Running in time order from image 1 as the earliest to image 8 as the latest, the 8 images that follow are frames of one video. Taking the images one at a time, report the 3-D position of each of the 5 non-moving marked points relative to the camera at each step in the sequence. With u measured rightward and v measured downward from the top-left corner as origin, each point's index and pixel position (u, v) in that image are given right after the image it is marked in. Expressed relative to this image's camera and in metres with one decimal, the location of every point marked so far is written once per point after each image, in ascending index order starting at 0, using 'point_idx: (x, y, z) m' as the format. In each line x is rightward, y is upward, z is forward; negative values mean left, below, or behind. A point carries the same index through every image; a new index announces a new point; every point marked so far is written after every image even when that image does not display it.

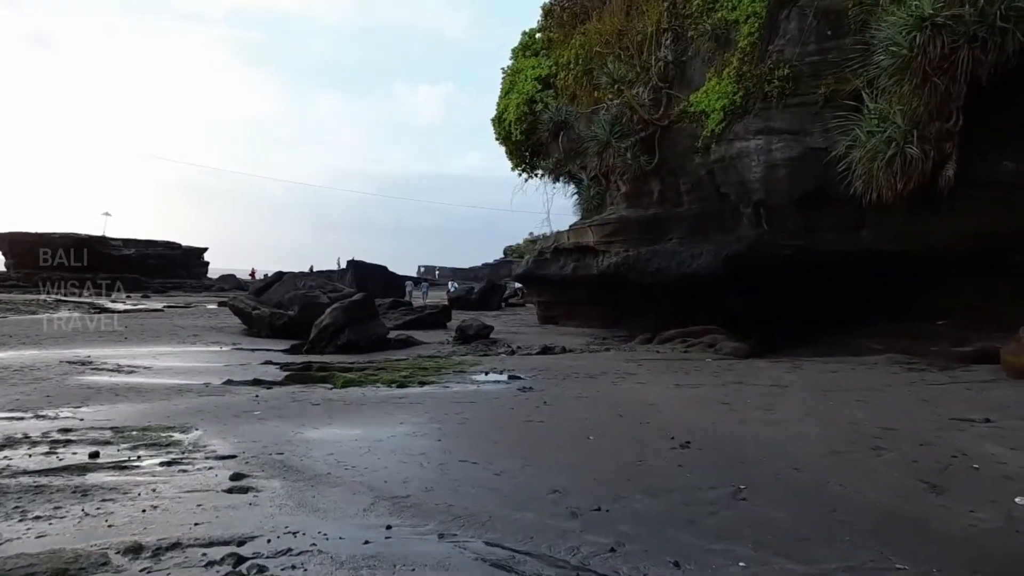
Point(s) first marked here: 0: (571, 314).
0: (+1.6, -0.8, +19.0) m
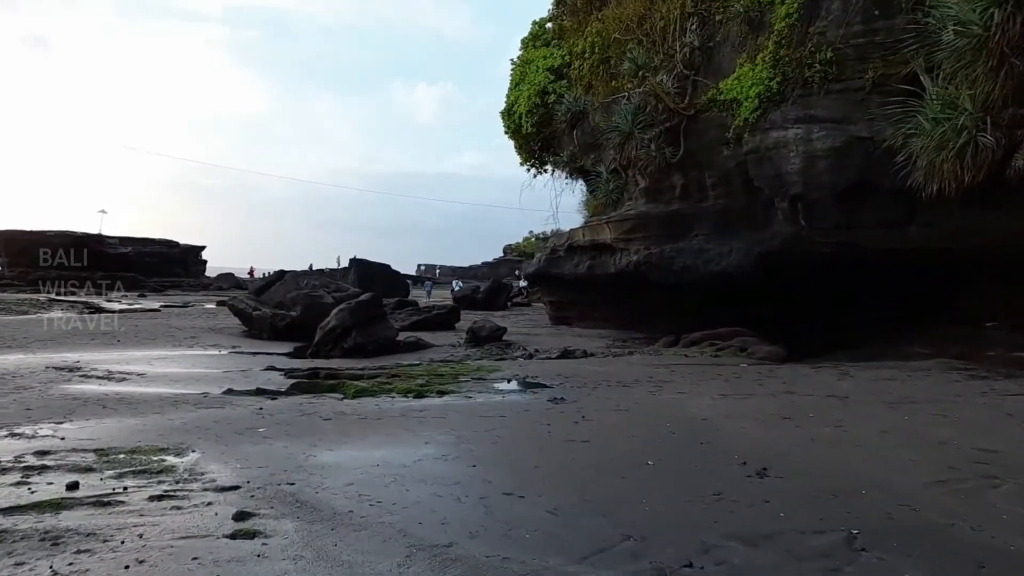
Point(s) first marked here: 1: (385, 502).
0: (+1.9, -0.7, +18.2) m
1: (-0.8, -1.3, +4.2) m
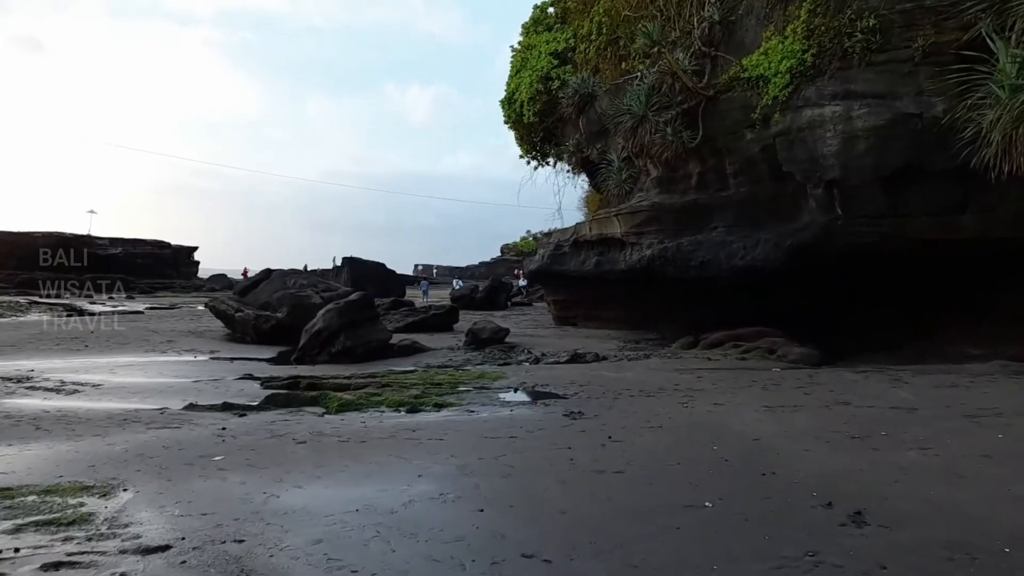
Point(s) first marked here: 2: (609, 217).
0: (+2.0, -0.7, +17.1) m
1: (-0.7, -1.3, +3.1) m
2: (+2.1, +1.6, +14.9) m
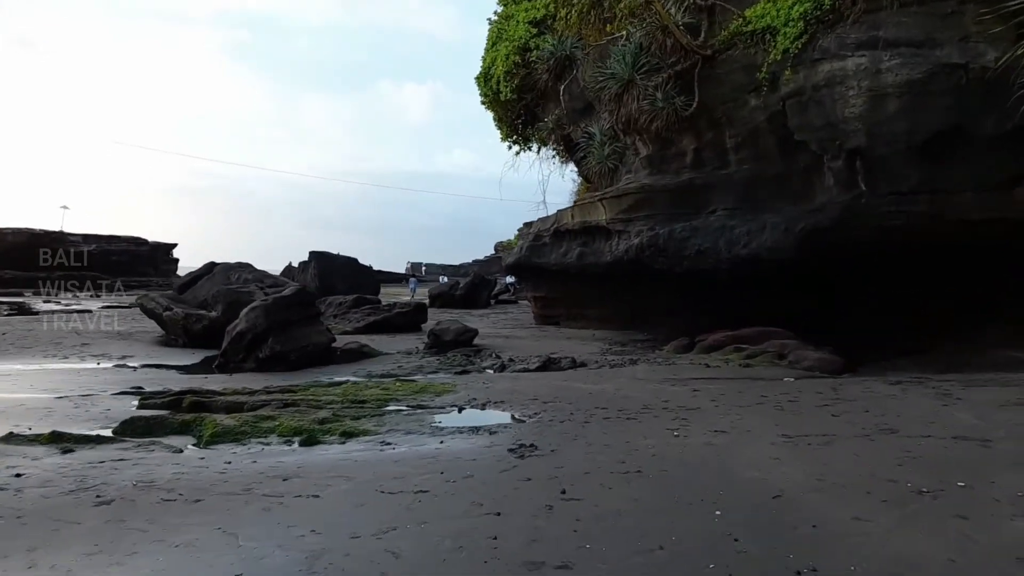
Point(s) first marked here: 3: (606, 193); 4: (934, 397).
0: (+1.4, -0.6, +15.3) m
1: (-1.2, -1.2, +1.4) m
2: (+1.6, +1.7, +13.2) m
3: (+1.8, +1.8, +12.7) m
4: (+4.0, -1.0, +6.4) m
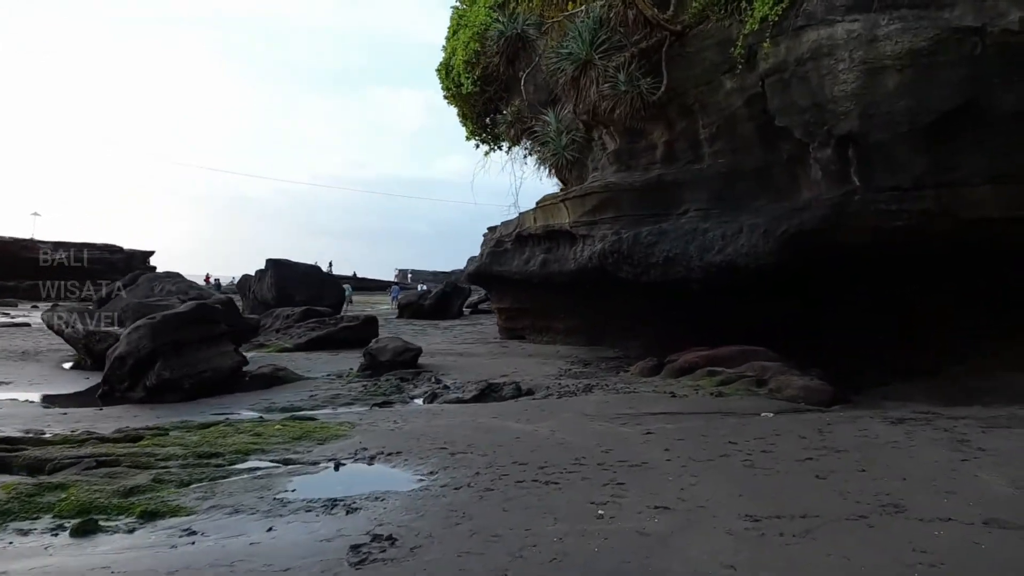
0: (+0.6, -0.8, +13.9) m
1: (-1.9, -1.3, -0.1) m
2: (+0.7, +1.5, +11.8) m
3: (+0.9, +1.6, +11.3) m
4: (+3.2, -1.2, +5.0) m
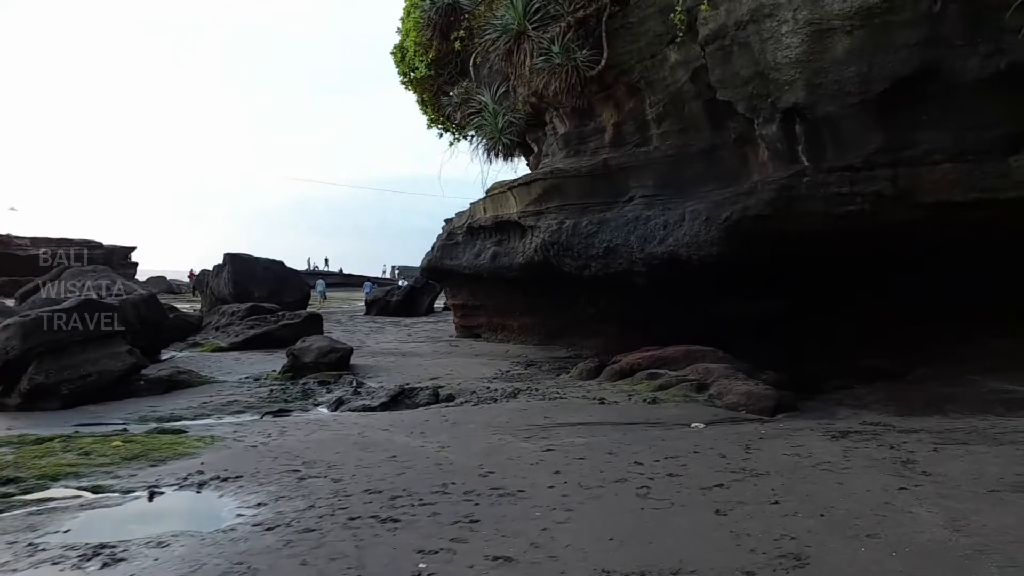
0: (-0.3, -0.7, +13.1) m
1: (-2.8, -1.3, -0.9) m
2: (-0.2, +1.6, +11.0) m
3: (0.0, +1.7, +10.5) m
4: (+2.3, -1.1, +4.2) m
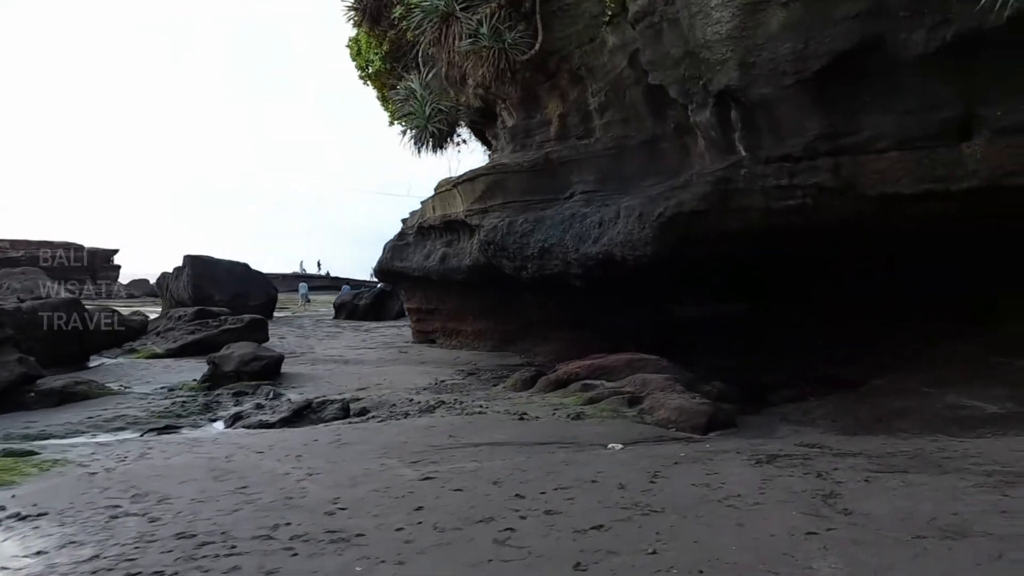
0: (-1.1, -0.8, +12.5) m
1: (-3.6, -1.3, -1.6) m
2: (-1.0, +1.5, +10.3) m
3: (-0.8, +1.6, +9.9) m
4: (+1.5, -1.1, +3.5) m
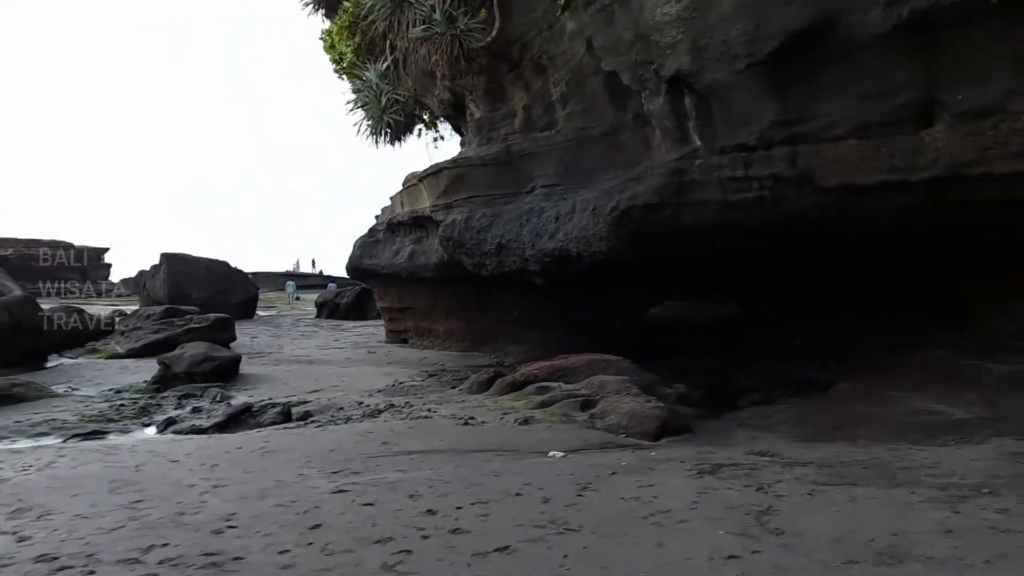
0: (-1.6, -0.7, +12.1) m
1: (-4.0, -1.3, -1.9) m
2: (-1.4, +1.5, +10.0) m
3: (-1.2, +1.7, +9.5) m
4: (+1.1, -1.1, +3.2) m
